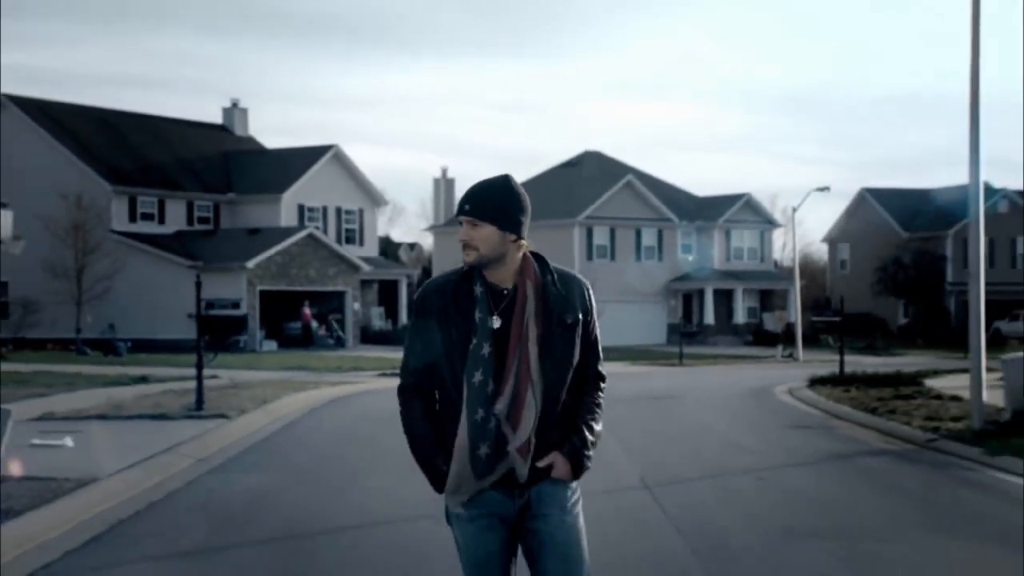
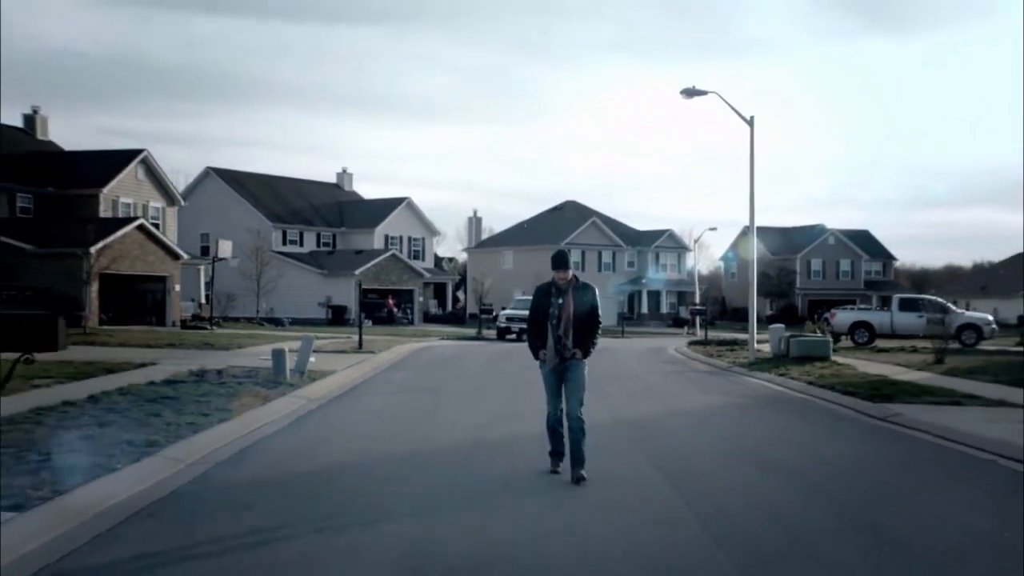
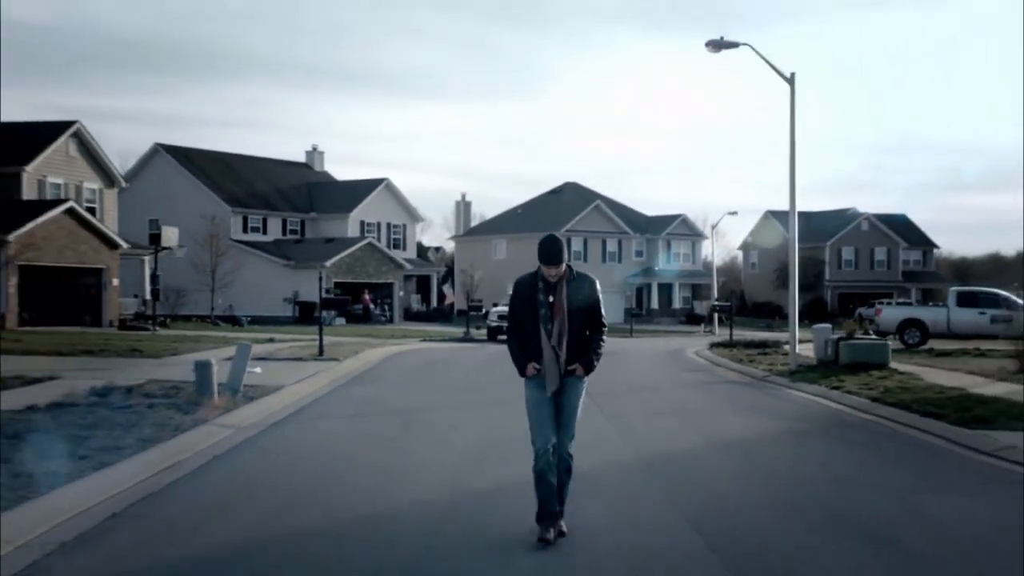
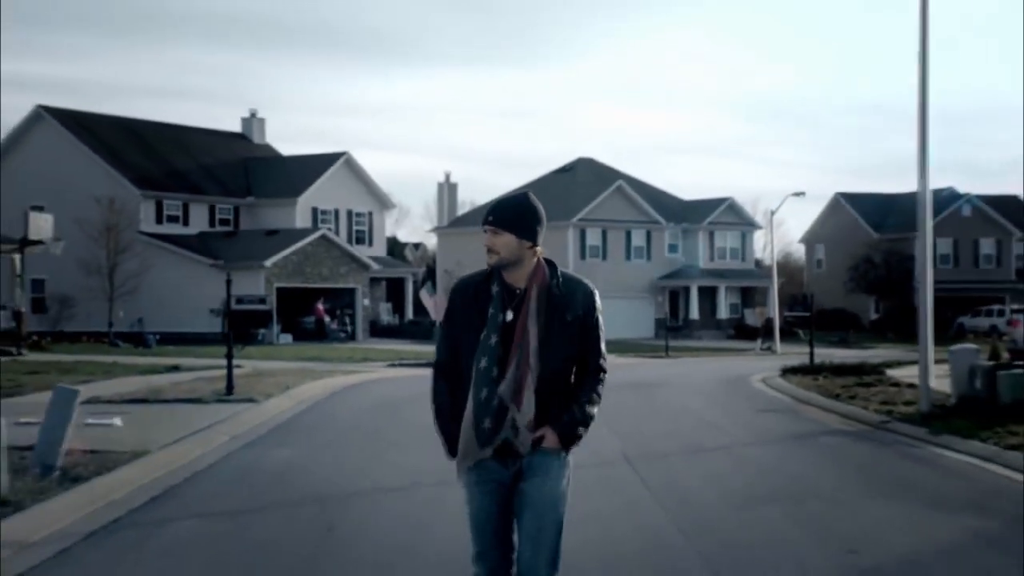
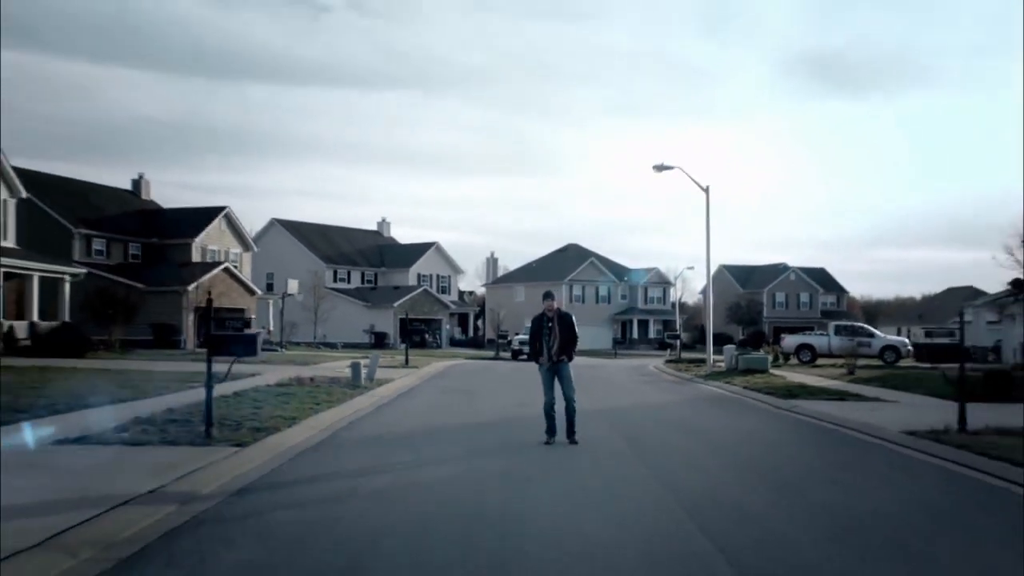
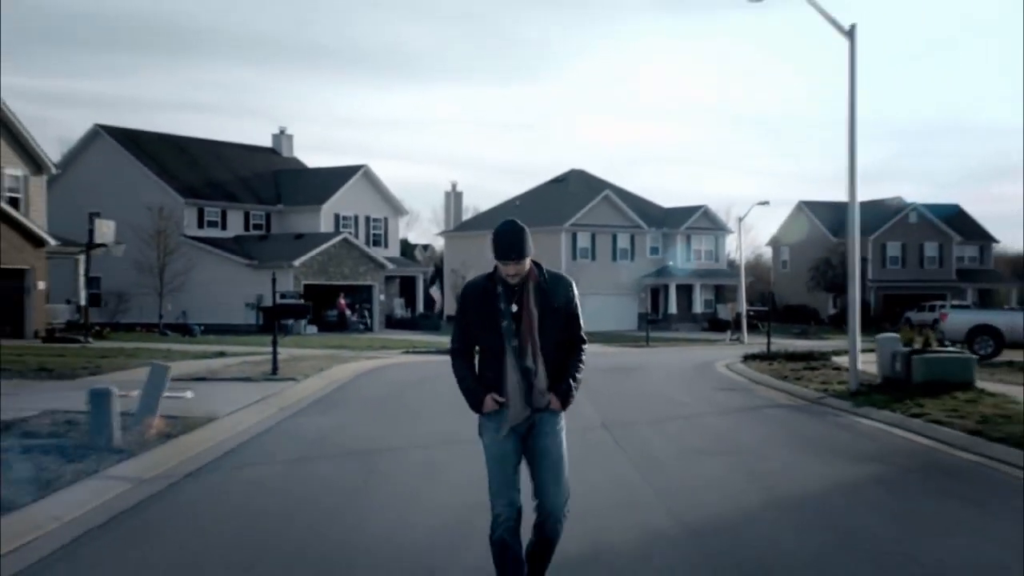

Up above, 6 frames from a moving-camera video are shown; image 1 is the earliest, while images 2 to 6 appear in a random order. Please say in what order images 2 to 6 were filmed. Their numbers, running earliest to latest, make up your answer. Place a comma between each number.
4, 6, 3, 2, 5
